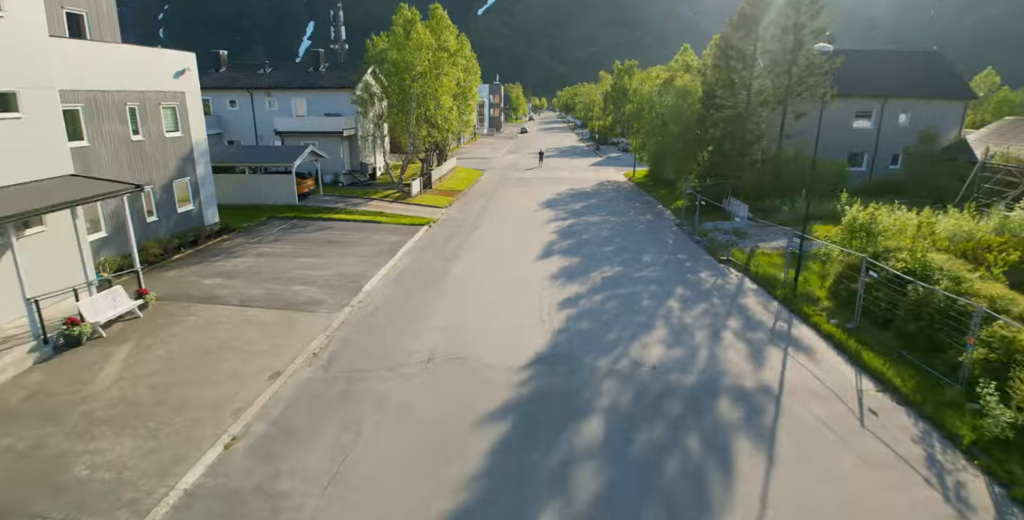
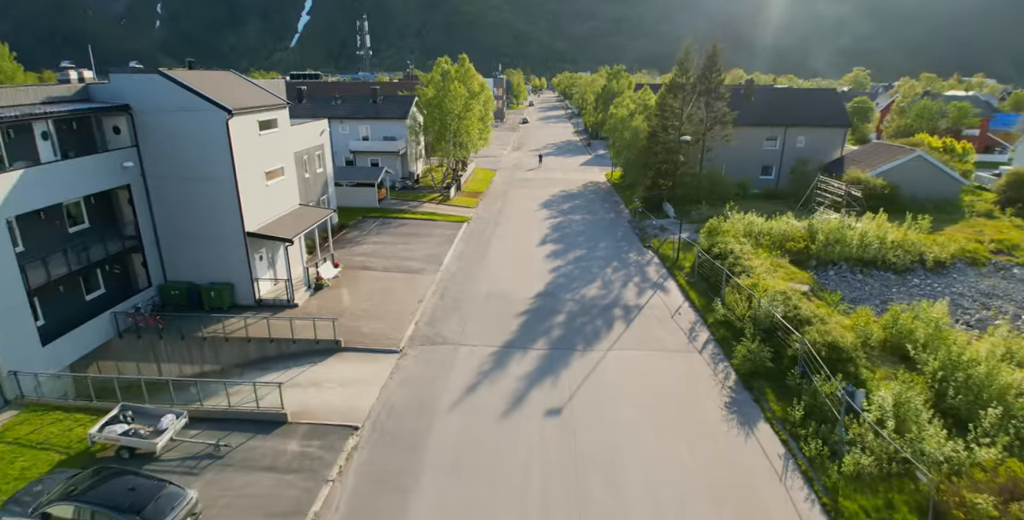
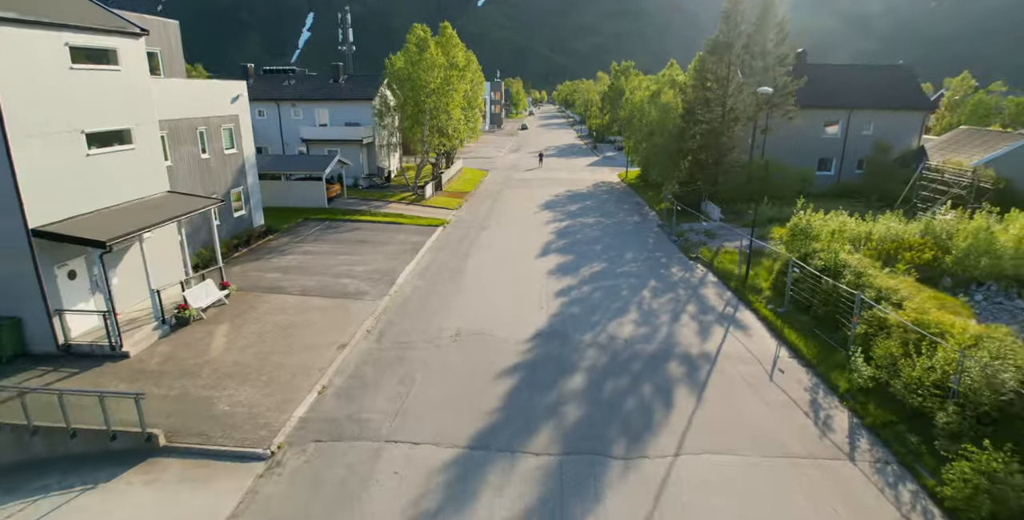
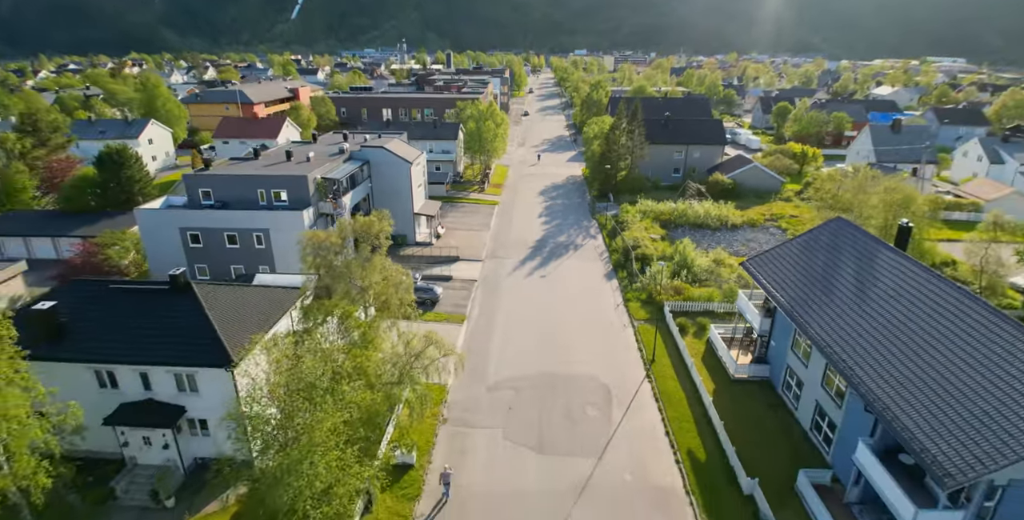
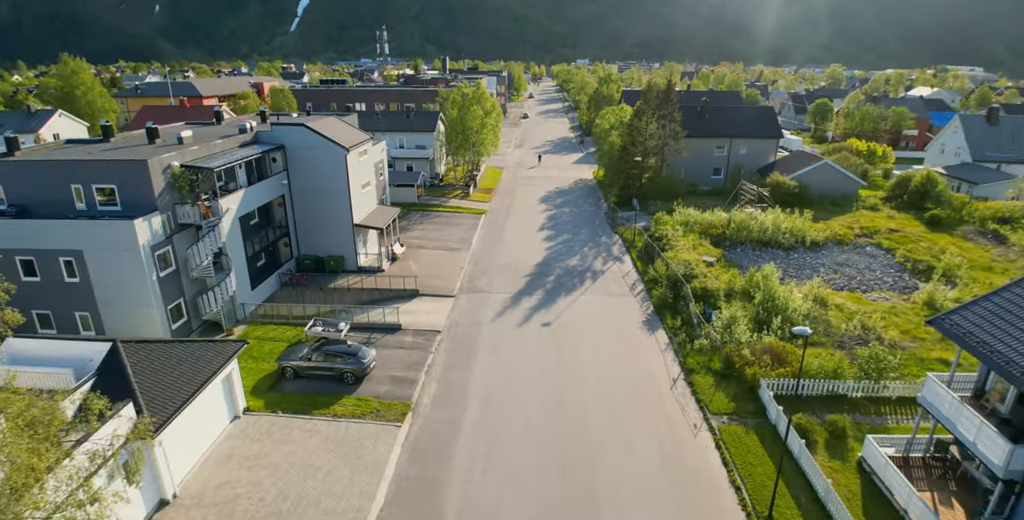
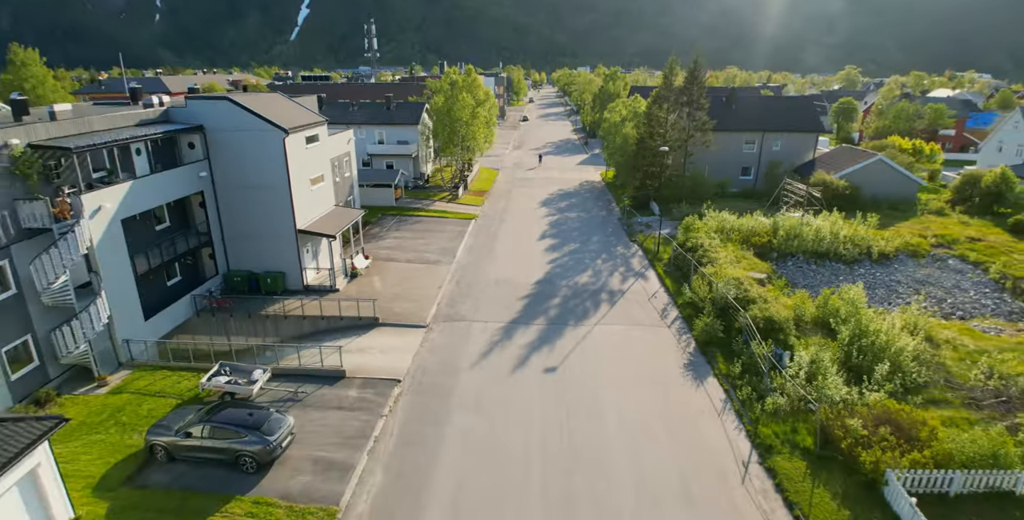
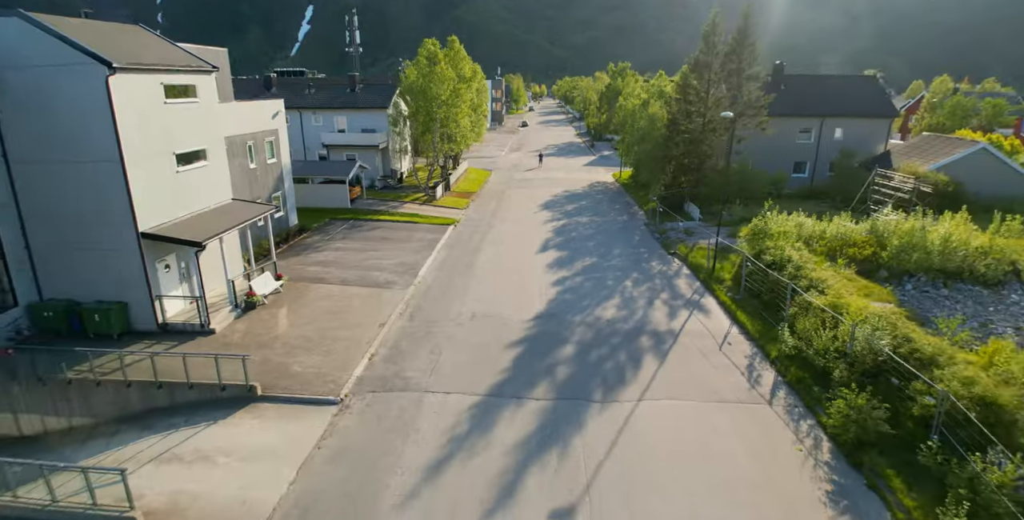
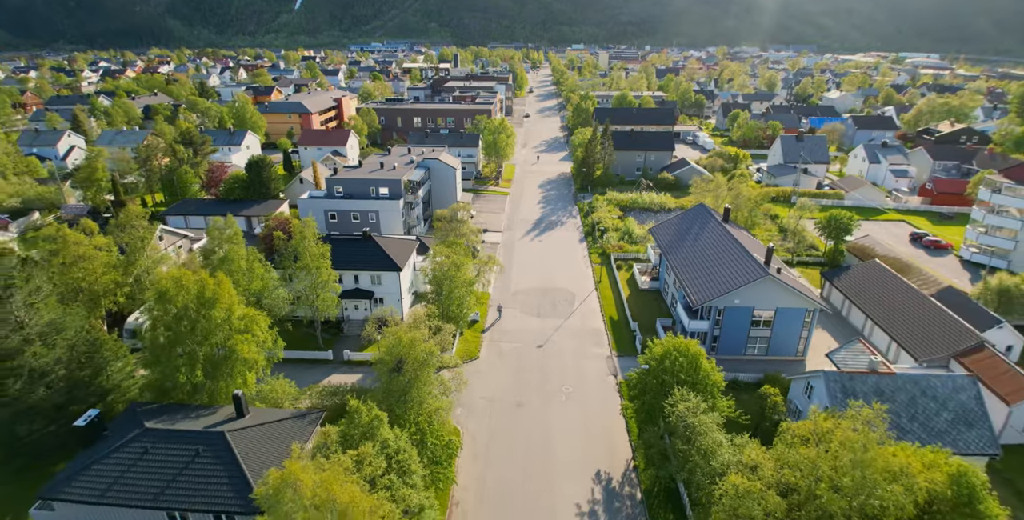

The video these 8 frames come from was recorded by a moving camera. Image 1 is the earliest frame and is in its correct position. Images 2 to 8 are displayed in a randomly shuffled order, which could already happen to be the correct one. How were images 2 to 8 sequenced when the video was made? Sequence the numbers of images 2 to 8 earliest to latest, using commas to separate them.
3, 7, 2, 6, 5, 4, 8
